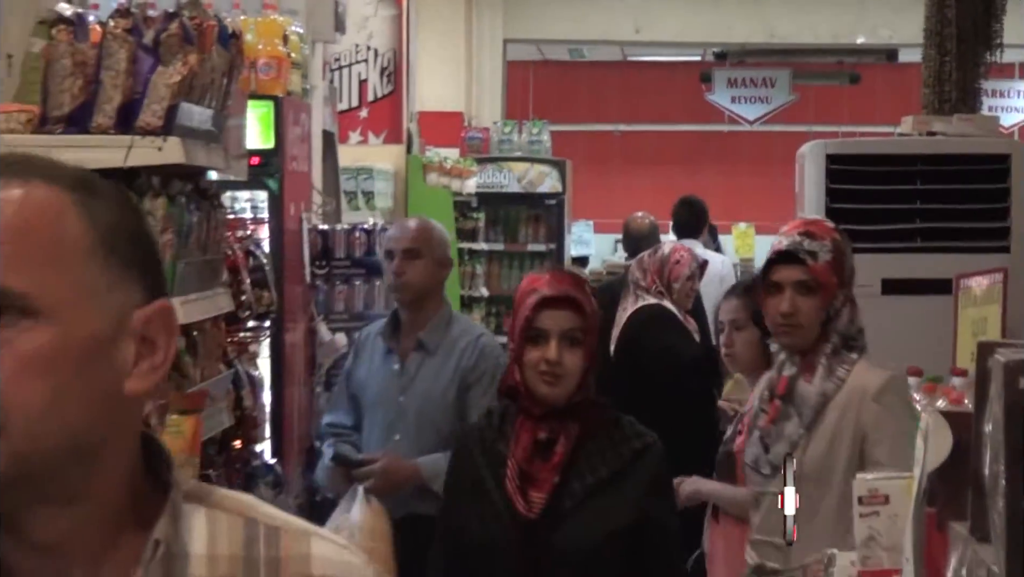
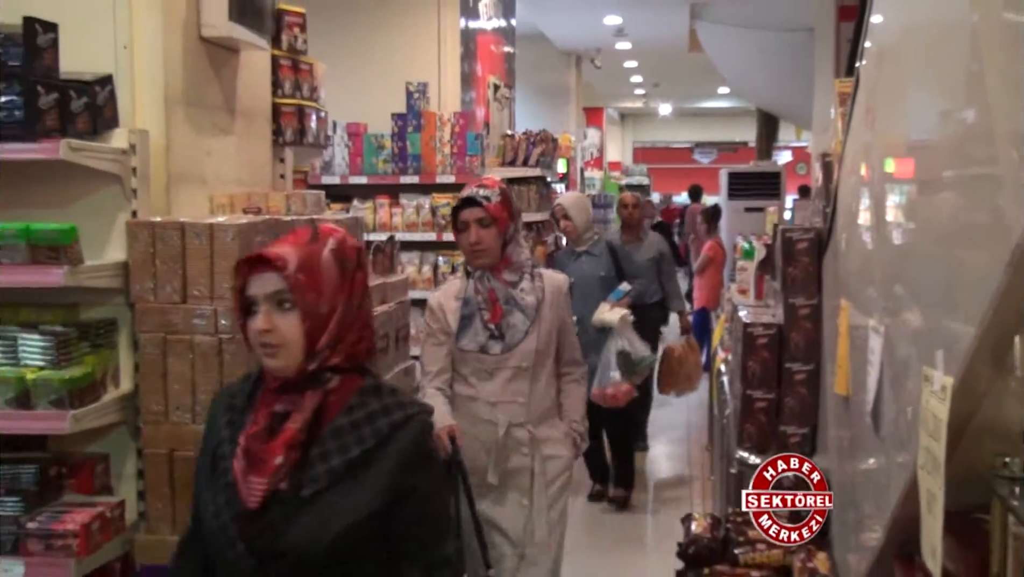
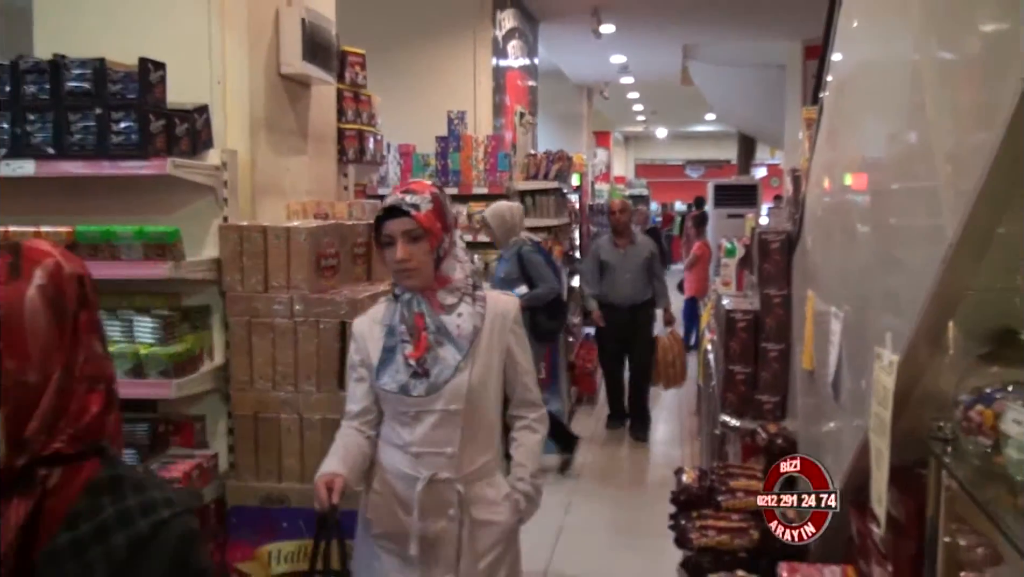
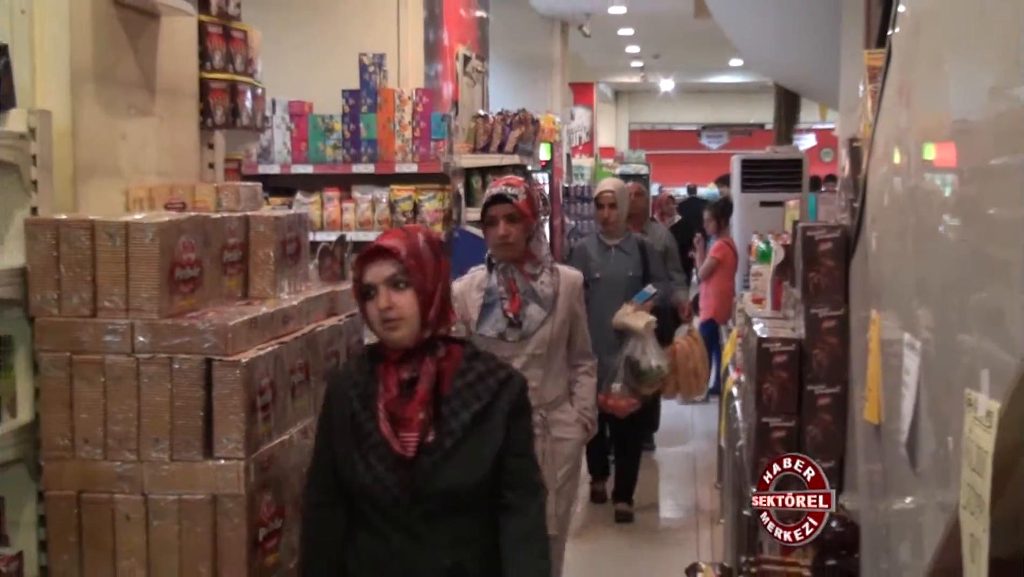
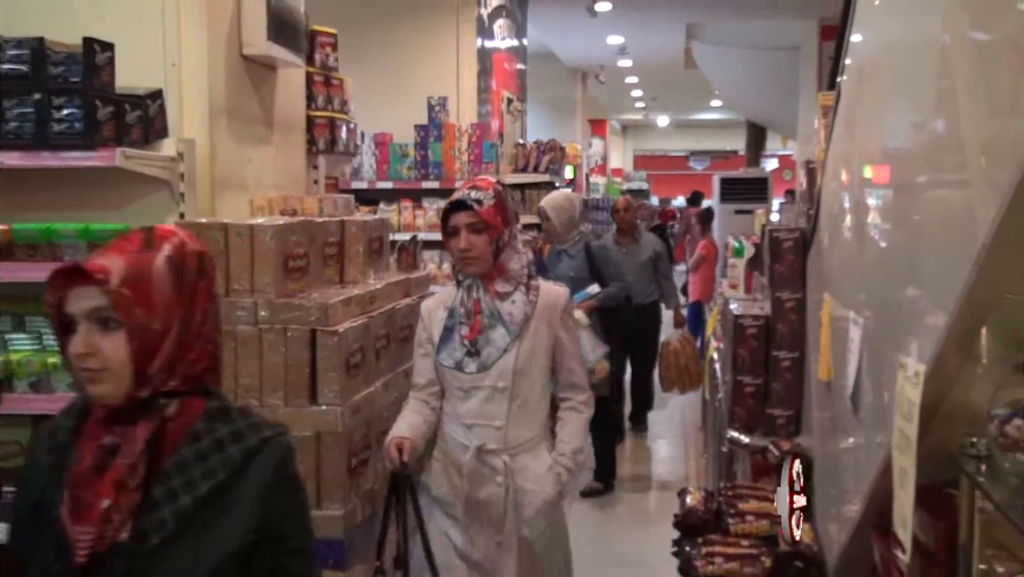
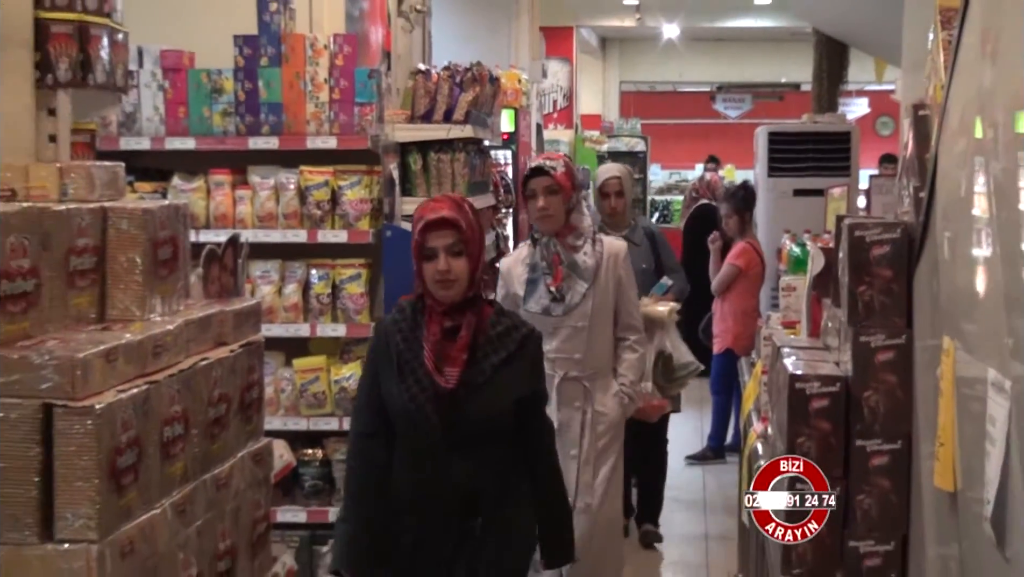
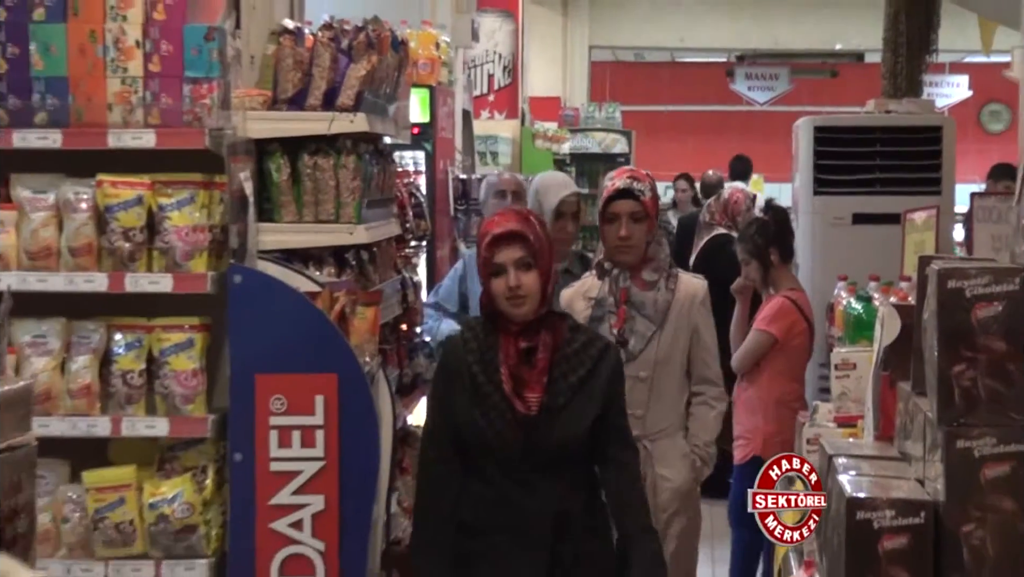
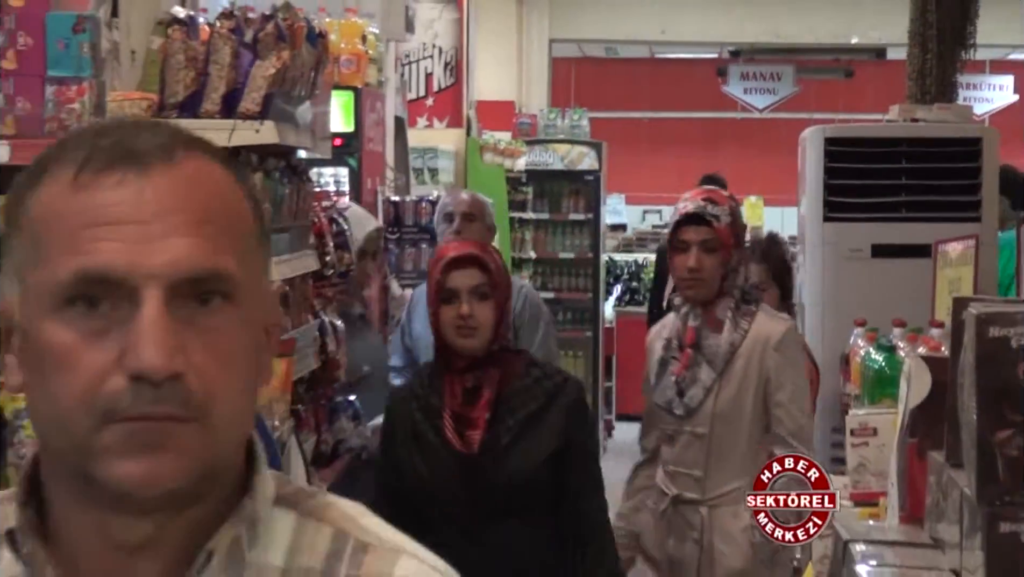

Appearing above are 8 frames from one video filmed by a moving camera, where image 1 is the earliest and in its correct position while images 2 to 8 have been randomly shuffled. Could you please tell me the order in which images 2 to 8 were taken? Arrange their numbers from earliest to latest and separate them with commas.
8, 7, 6, 4, 2, 5, 3
